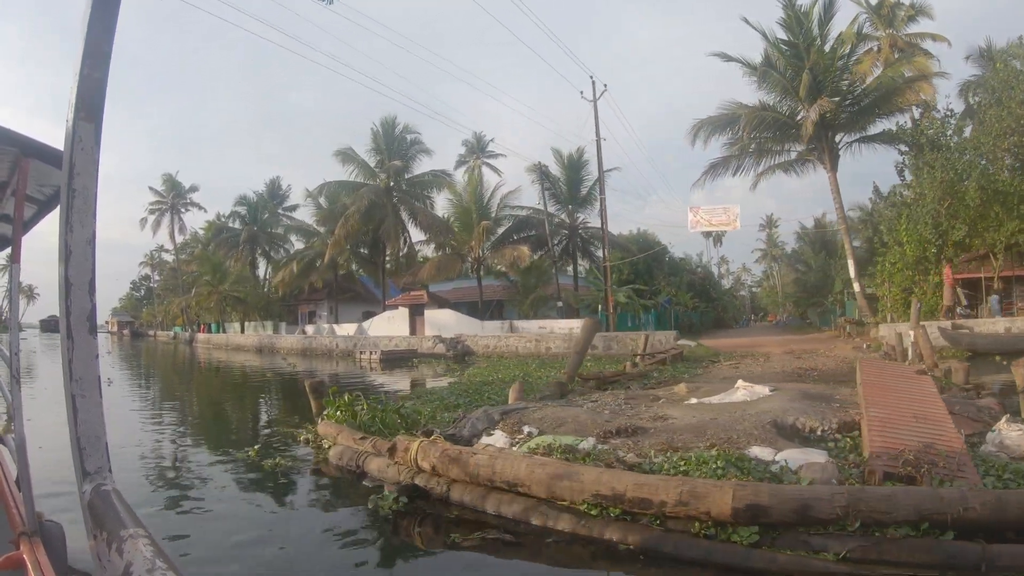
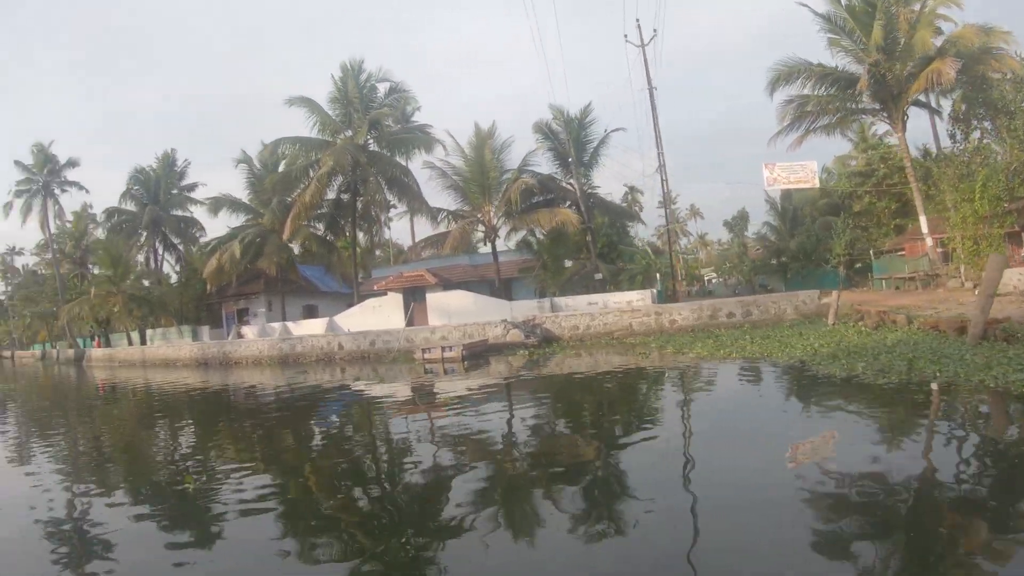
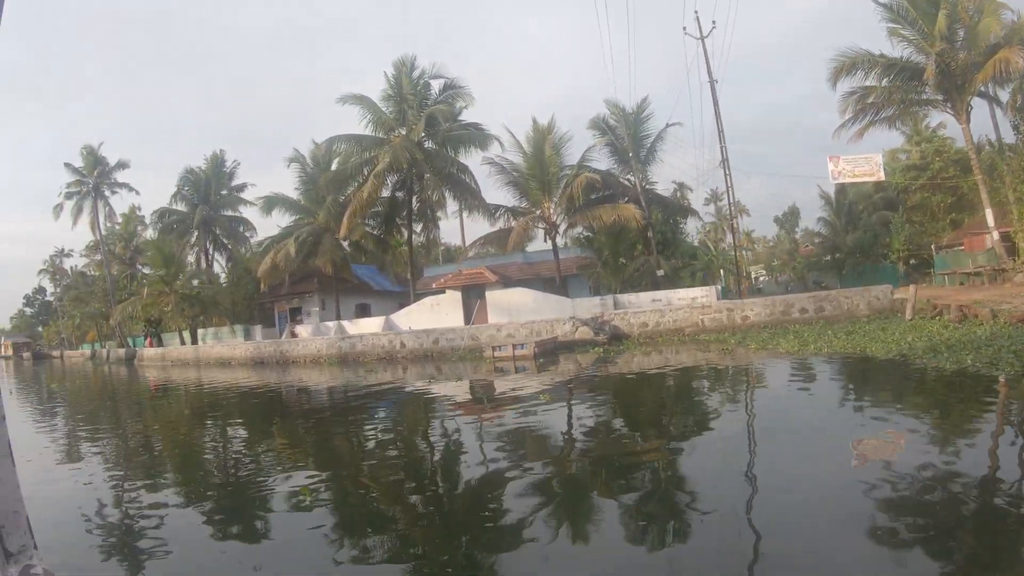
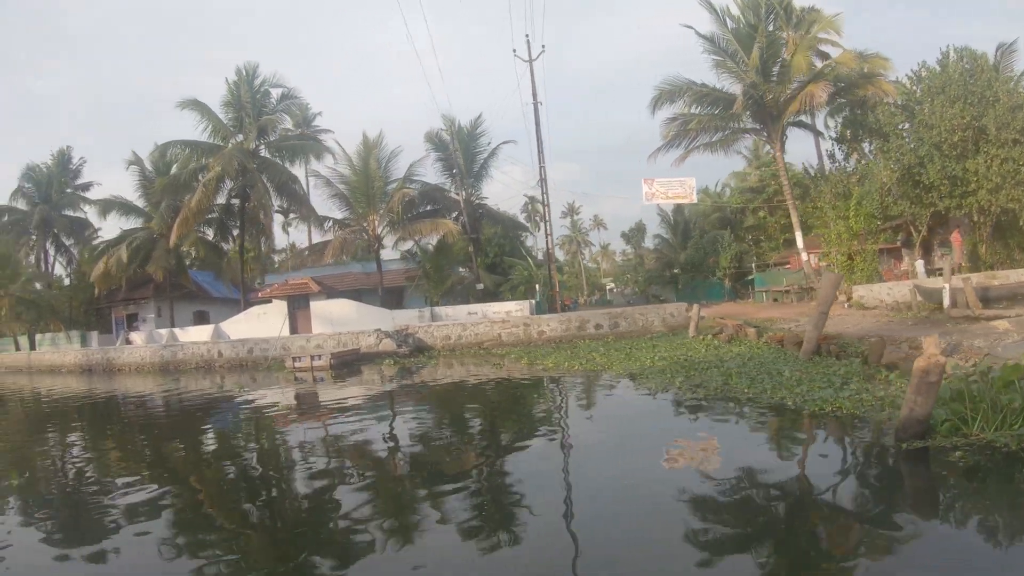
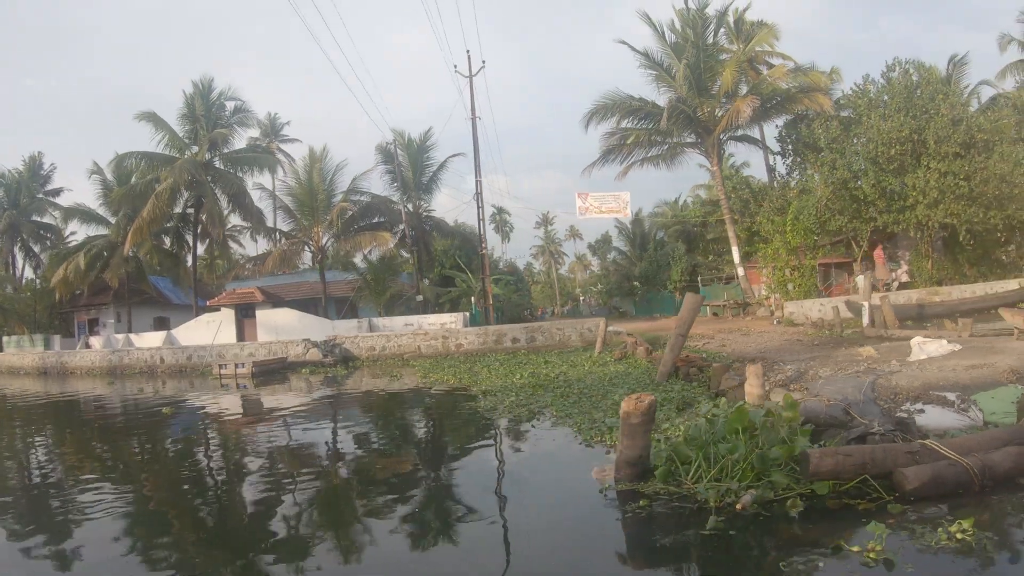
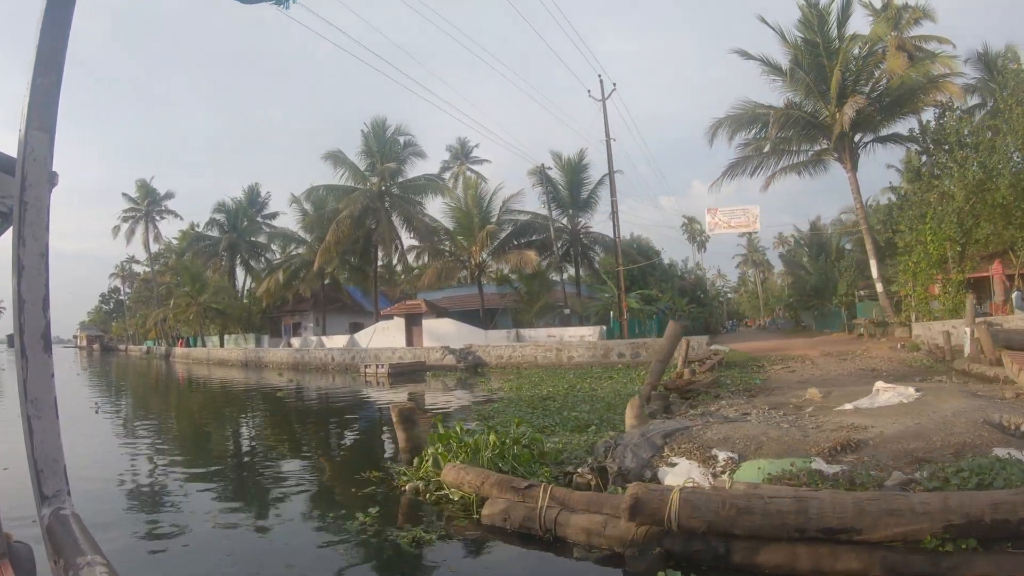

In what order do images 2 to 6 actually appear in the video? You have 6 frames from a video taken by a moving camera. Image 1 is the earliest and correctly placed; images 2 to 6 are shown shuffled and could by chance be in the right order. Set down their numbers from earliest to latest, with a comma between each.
6, 5, 4, 2, 3
